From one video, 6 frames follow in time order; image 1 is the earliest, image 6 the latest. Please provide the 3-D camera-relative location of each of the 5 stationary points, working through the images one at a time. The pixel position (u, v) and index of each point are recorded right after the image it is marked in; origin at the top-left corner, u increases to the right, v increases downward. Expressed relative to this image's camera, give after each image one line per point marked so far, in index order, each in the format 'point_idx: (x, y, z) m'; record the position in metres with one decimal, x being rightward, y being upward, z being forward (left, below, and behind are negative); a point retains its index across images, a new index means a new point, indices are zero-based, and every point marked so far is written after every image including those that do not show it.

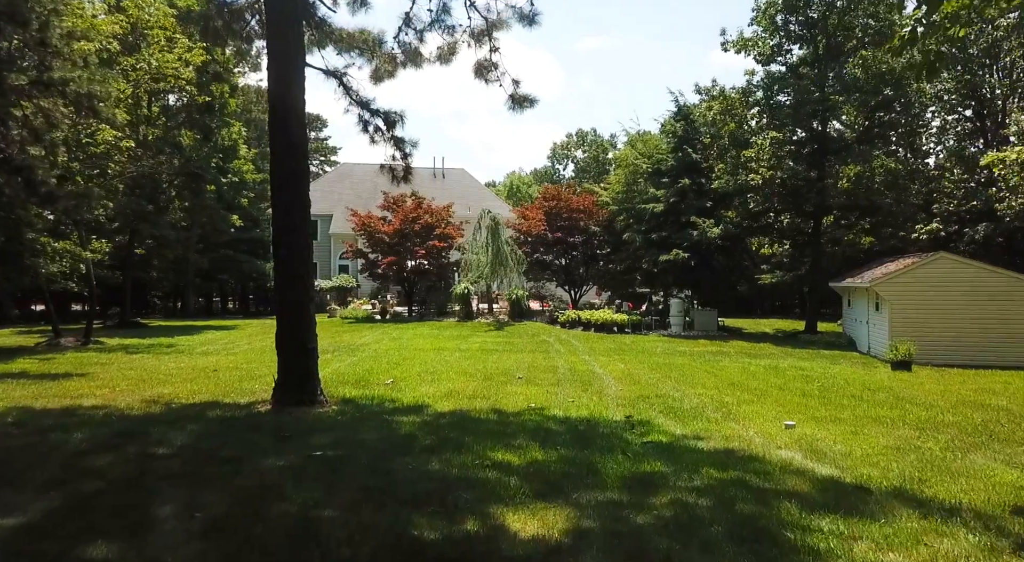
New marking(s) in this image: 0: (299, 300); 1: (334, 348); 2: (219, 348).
0: (-1.9, -0.2, +6.5) m
1: (-3.6, -1.4, +14.6) m
2: (-5.7, -1.3, +14.1) m
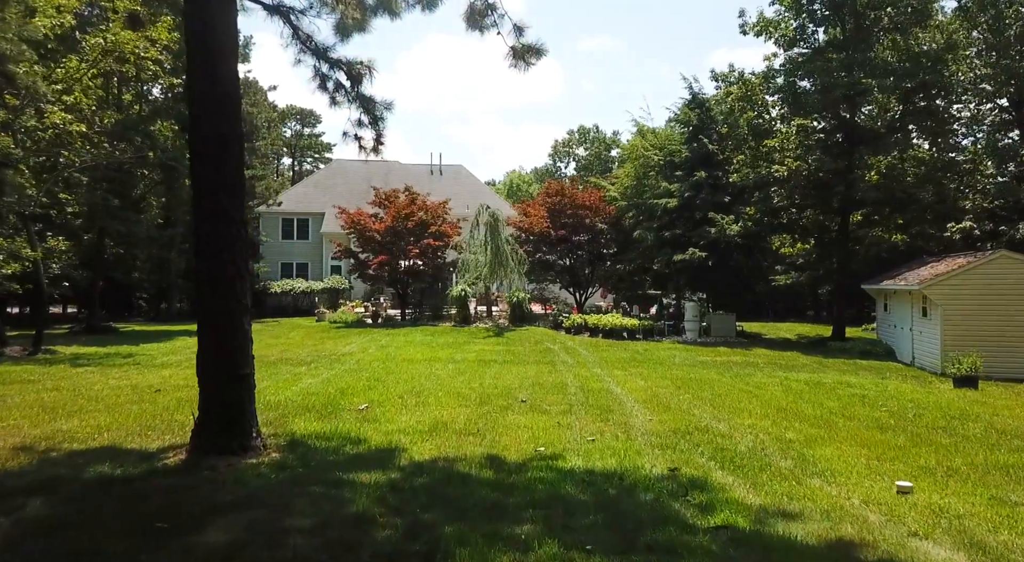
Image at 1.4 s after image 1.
0: (-1.9, -0.2, +4.8) m
1: (-3.6, -1.4, +13.0) m
2: (-5.7, -1.4, +12.5) m
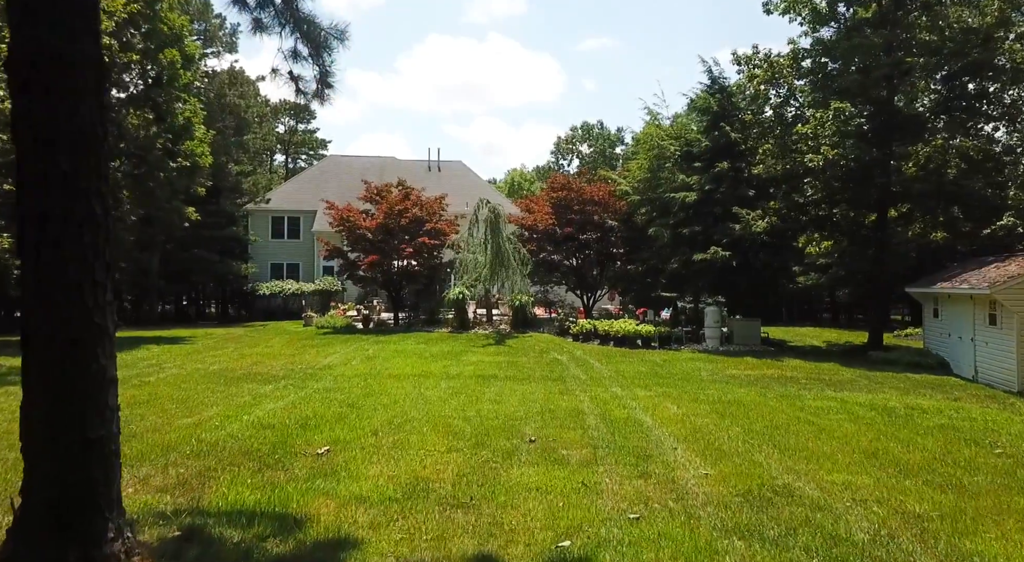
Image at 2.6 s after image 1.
0: (-1.8, -0.2, +3.1) m
1: (-3.5, -1.4, +11.2) m
2: (-5.6, -1.4, +10.8) m
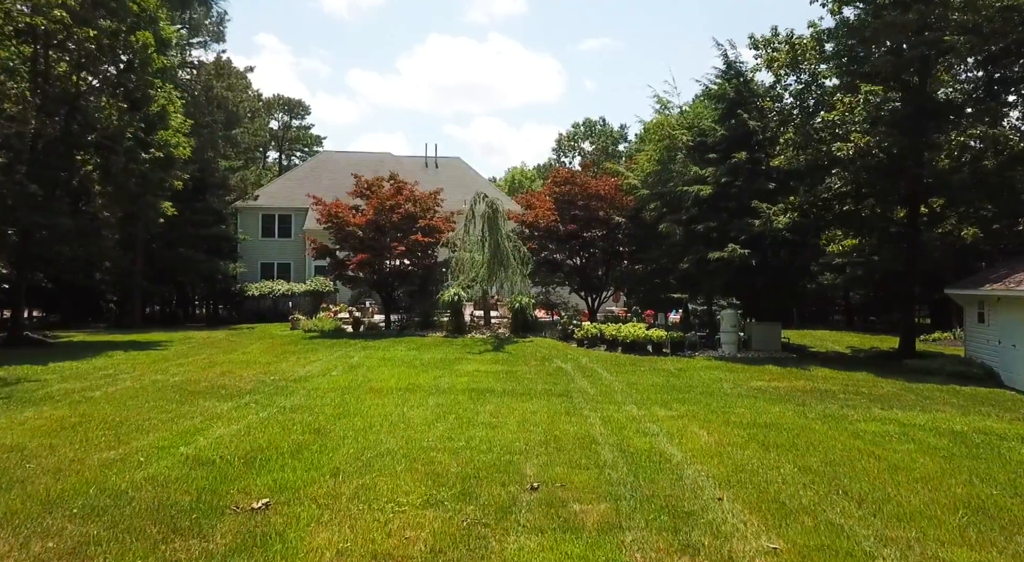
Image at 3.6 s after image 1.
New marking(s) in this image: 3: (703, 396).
0: (-1.9, -0.2, +1.8) m
1: (-3.5, -1.5, +9.9) m
2: (-5.6, -1.4, +9.4) m
3: (+2.5, -1.5, +9.6) m
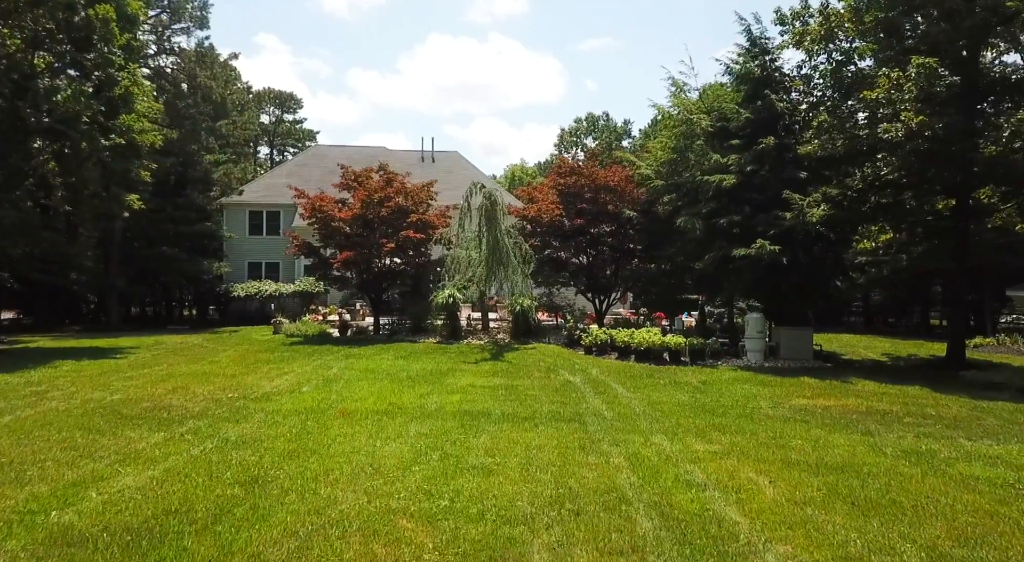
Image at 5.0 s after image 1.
0: (-1.9, -0.2, +0.1) m
1: (-3.5, -1.5, +8.2) m
2: (-5.6, -1.4, +7.8) m
3: (+2.5, -1.5, +8.0) m
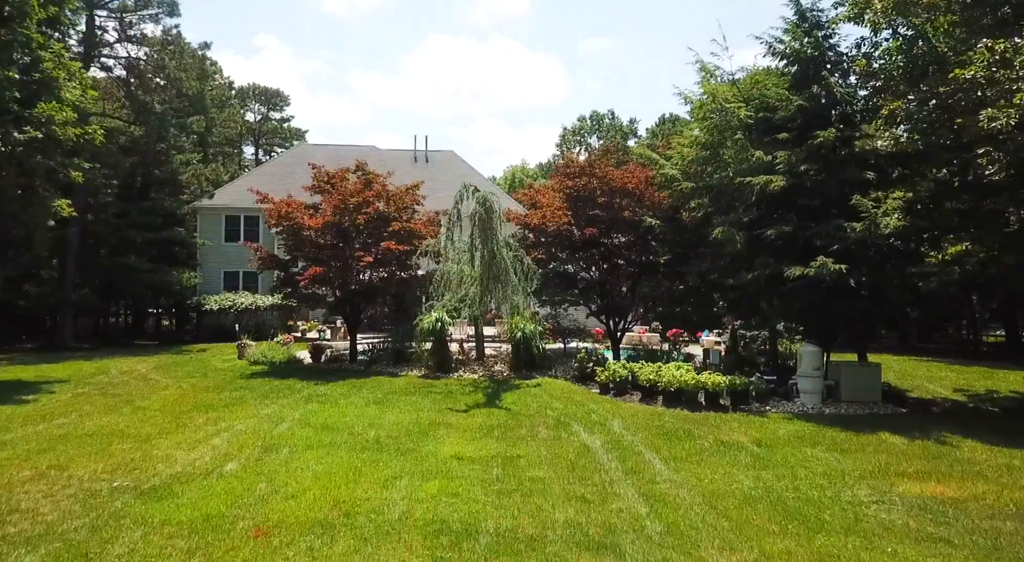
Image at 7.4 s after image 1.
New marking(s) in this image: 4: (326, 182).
0: (-1.9, -0.6, -2.6) m
1: (-3.5, -1.8, +5.6) m
2: (-5.6, -1.8, +5.1) m
3: (+2.5, -1.9, +5.3) m
4: (-4.1, +2.1, +16.0) m
